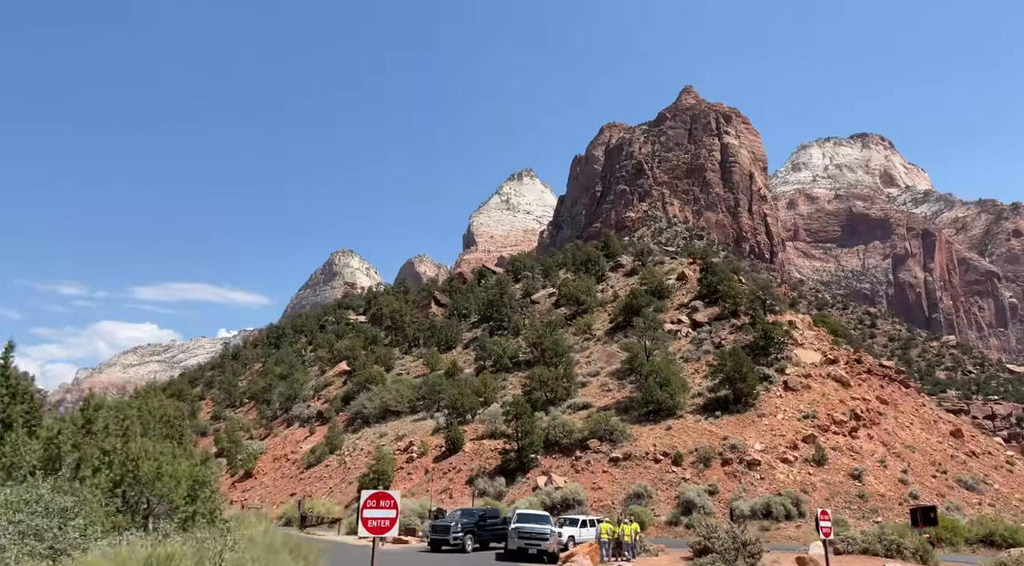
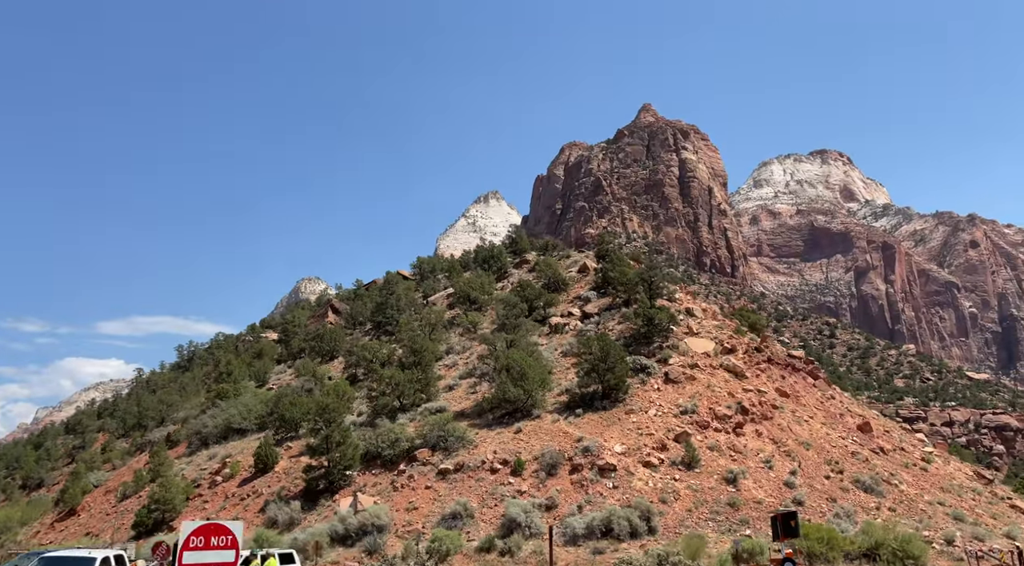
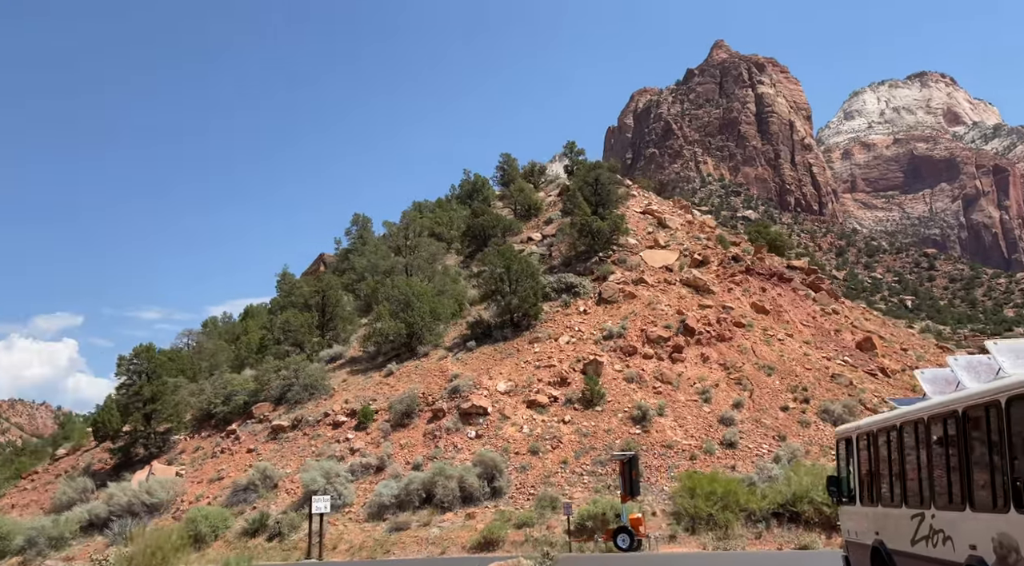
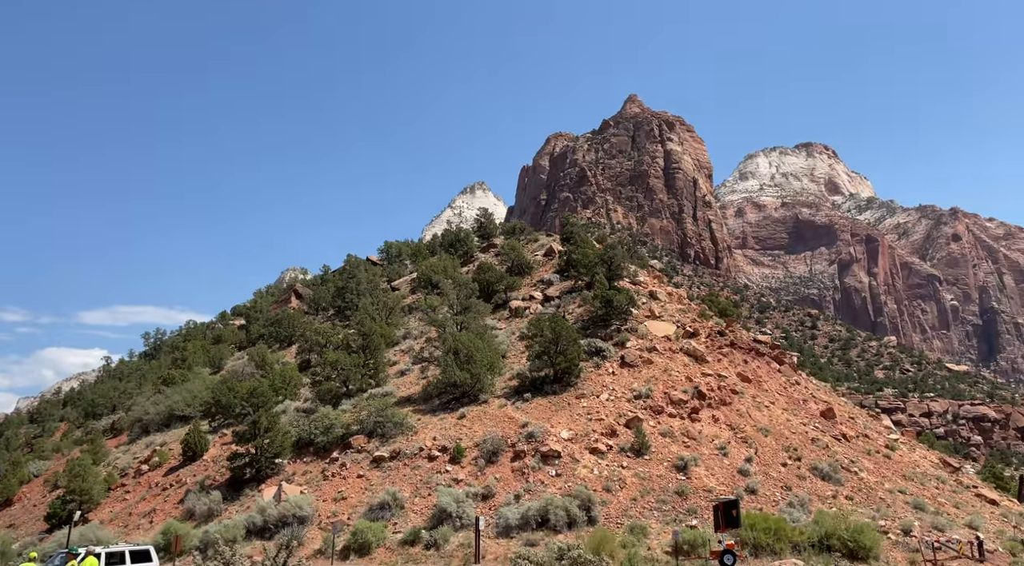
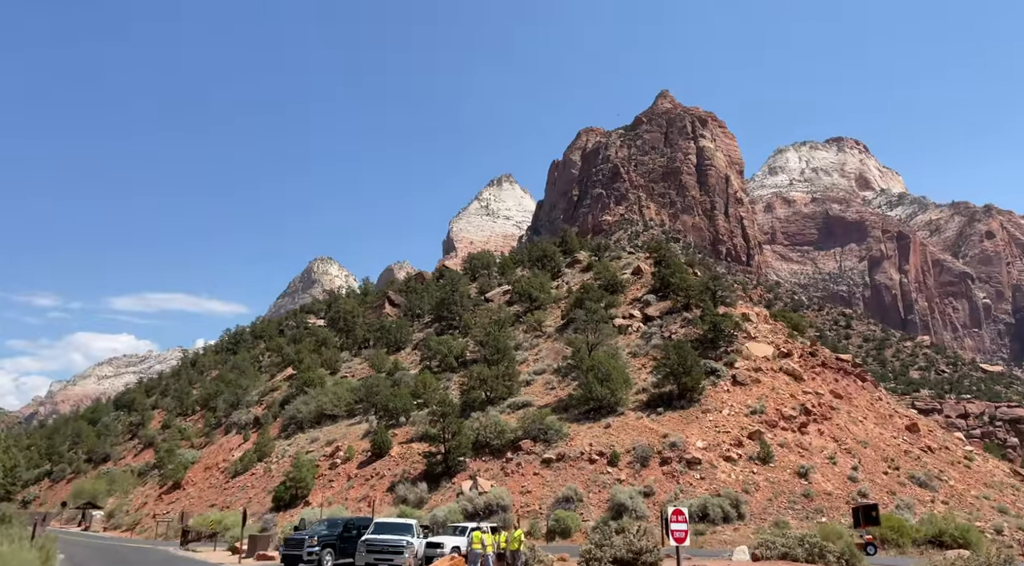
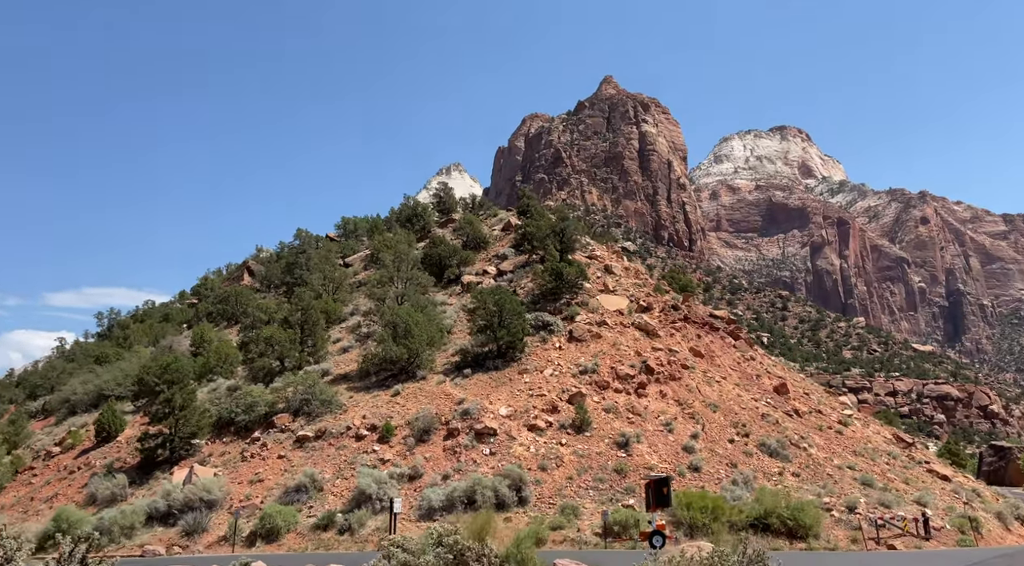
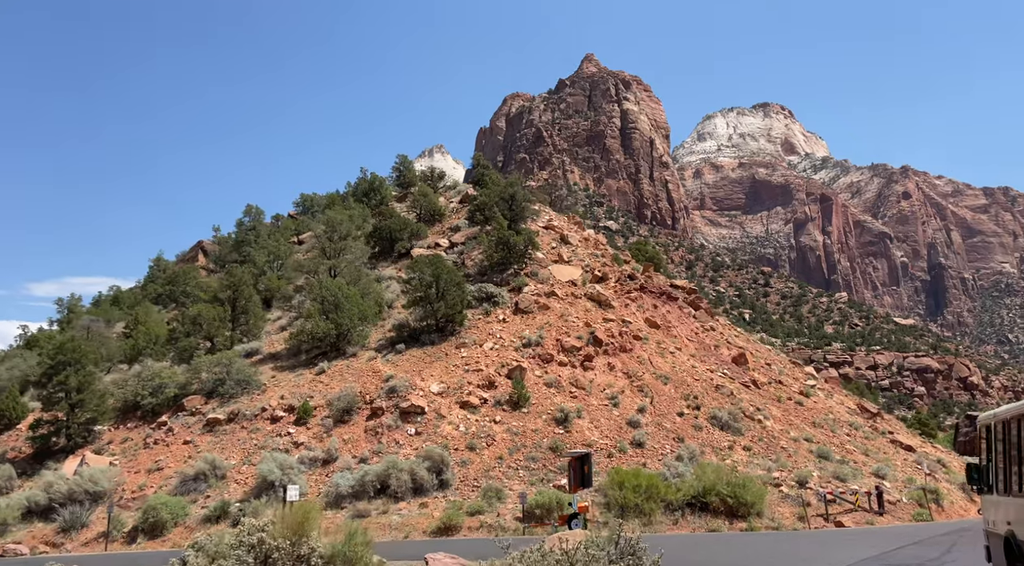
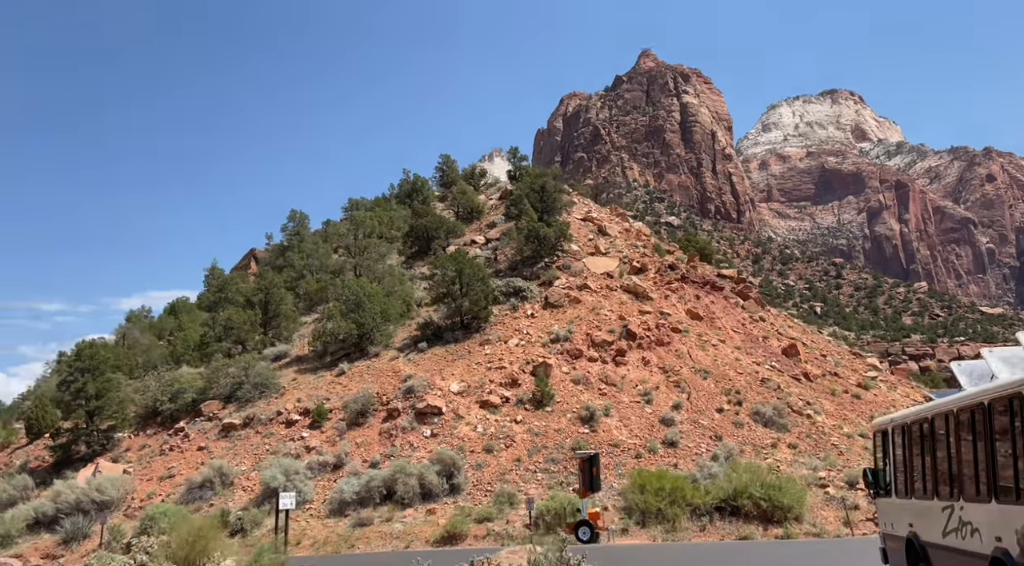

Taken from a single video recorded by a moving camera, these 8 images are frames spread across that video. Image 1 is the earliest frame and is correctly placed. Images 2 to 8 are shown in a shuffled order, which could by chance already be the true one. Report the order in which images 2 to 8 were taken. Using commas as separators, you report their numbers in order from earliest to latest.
5, 2, 4, 6, 7, 8, 3
